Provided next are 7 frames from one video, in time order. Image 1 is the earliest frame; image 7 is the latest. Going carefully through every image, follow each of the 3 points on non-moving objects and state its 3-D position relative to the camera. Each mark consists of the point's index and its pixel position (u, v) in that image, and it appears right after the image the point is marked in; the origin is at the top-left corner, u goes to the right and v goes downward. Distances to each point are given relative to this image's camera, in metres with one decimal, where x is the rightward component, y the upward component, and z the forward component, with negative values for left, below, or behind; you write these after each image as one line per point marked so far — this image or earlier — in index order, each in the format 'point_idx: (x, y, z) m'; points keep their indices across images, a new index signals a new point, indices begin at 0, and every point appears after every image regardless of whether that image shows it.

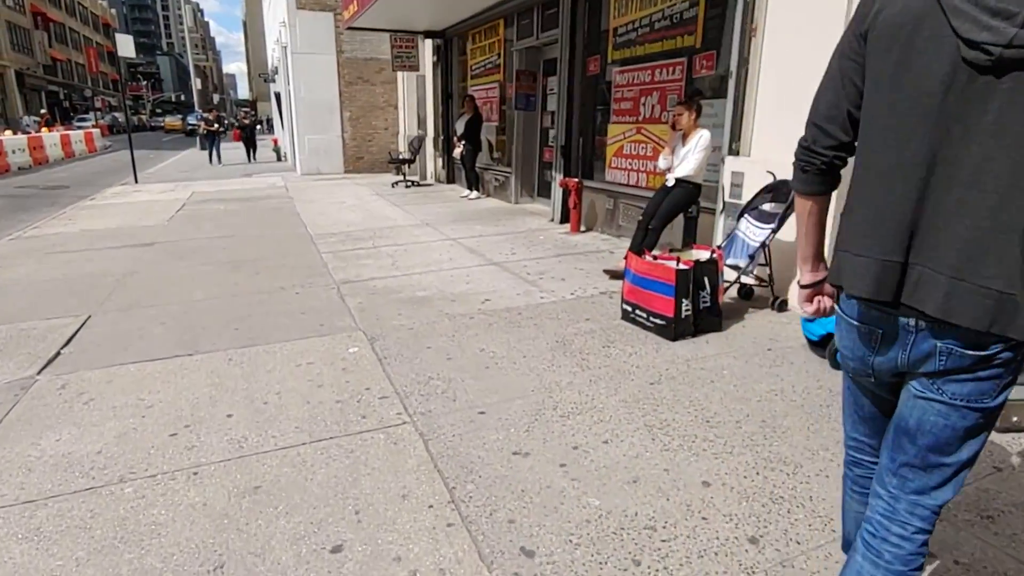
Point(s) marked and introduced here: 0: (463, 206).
0: (-0.8, +1.3, +10.4) m
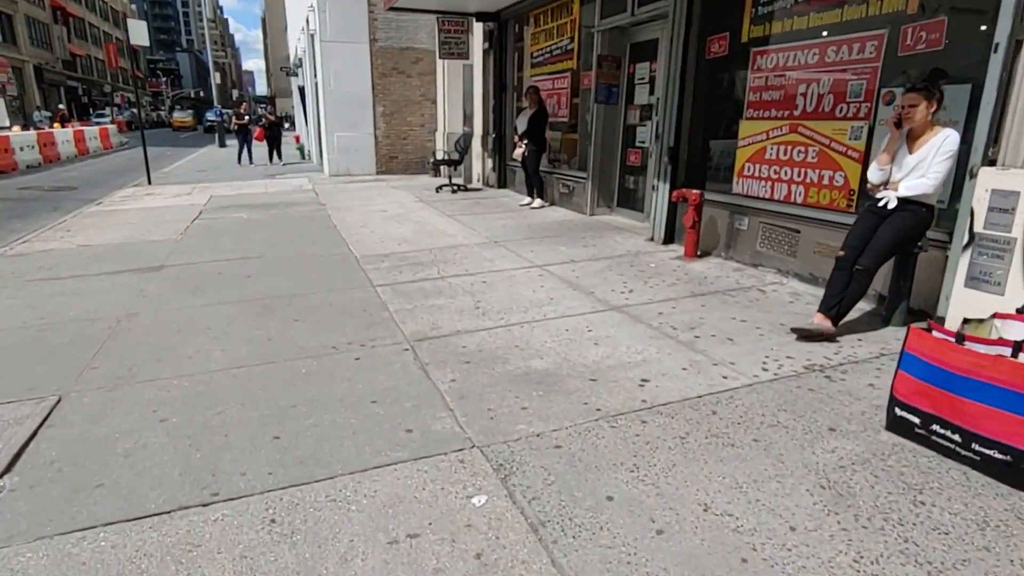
0: (+0.2, +0.9, +8.7) m
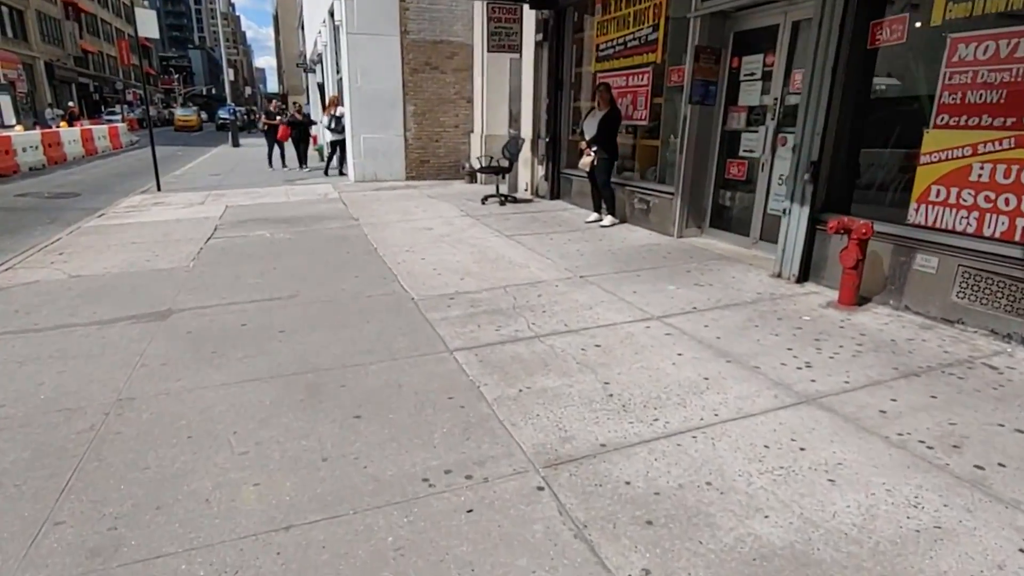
0: (+1.0, +0.5, +7.3) m
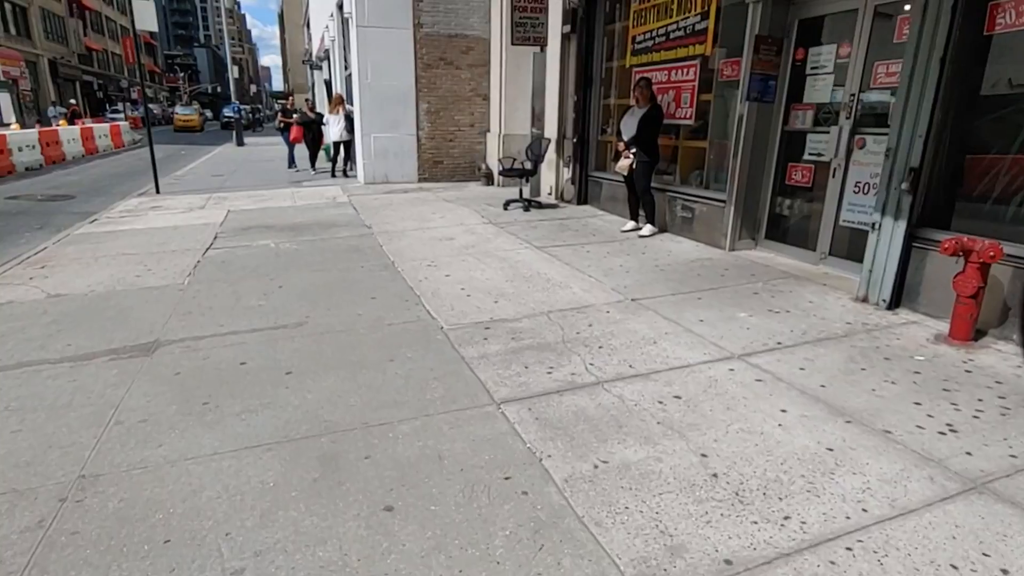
0: (+1.4, +0.3, +6.5) m
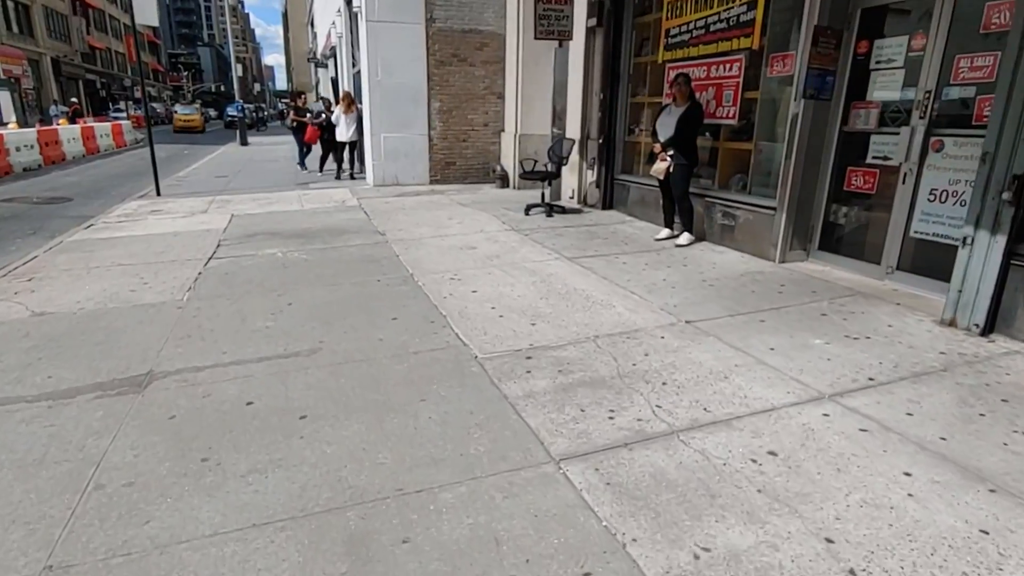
0: (+1.7, +0.2, +6.0) m
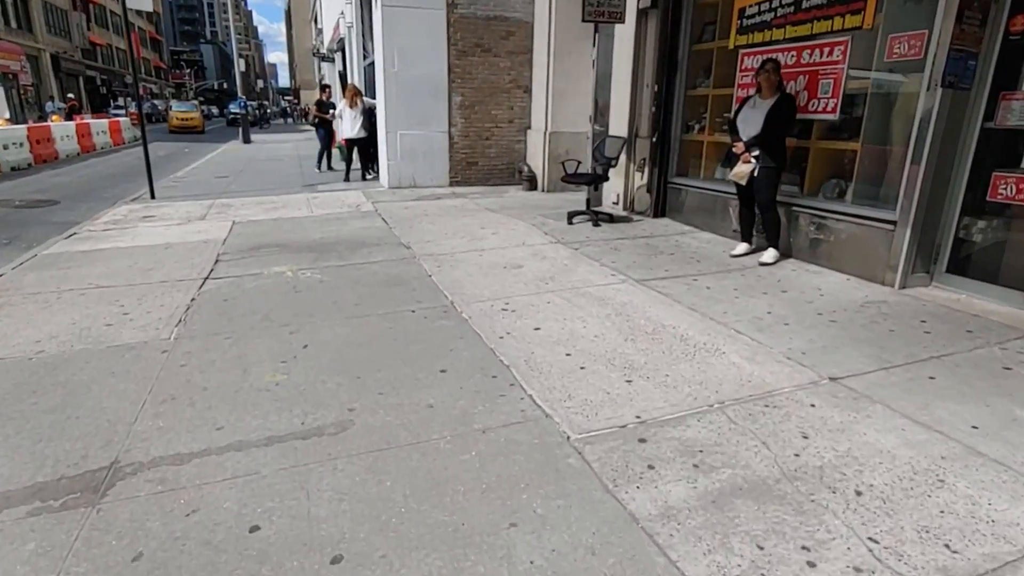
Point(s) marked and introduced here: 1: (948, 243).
0: (+2.1, 0.0, +4.9) m
1: (+3.3, +0.3, +5.0) m
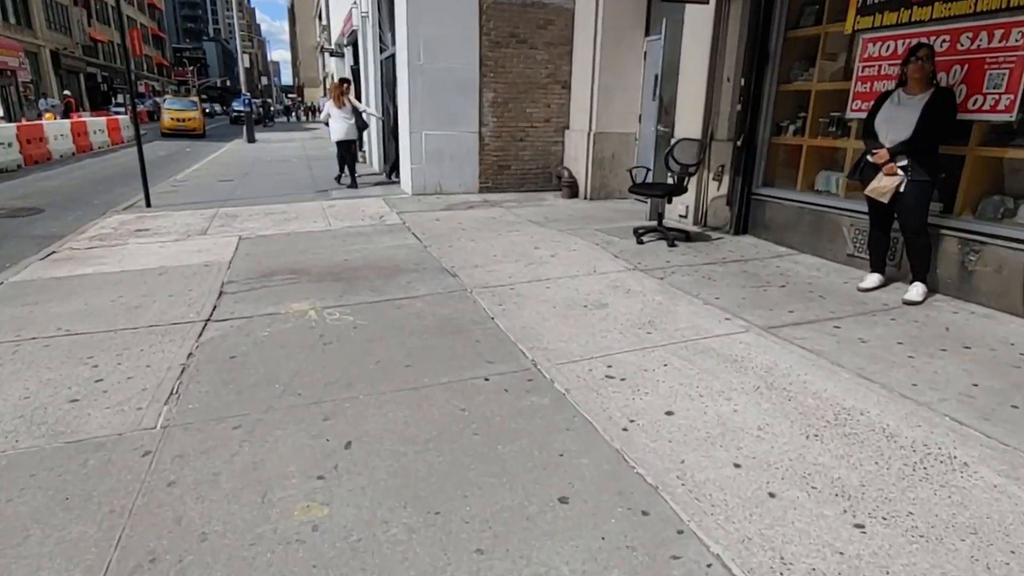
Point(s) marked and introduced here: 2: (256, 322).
0: (+2.7, -0.3, +3.7) m
1: (+3.9, 0.0, +3.8) m
2: (-1.7, -0.2, +4.3) m
